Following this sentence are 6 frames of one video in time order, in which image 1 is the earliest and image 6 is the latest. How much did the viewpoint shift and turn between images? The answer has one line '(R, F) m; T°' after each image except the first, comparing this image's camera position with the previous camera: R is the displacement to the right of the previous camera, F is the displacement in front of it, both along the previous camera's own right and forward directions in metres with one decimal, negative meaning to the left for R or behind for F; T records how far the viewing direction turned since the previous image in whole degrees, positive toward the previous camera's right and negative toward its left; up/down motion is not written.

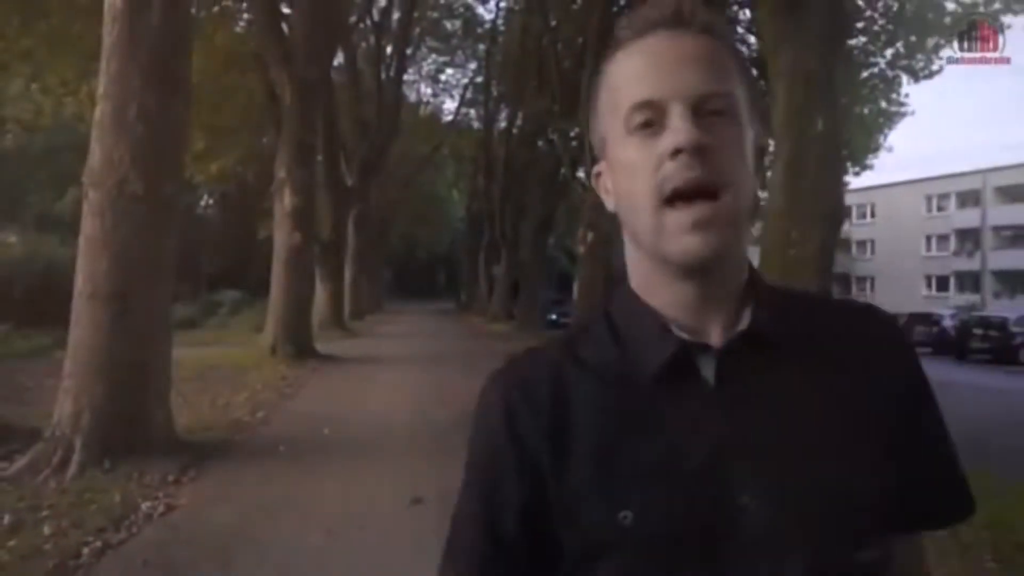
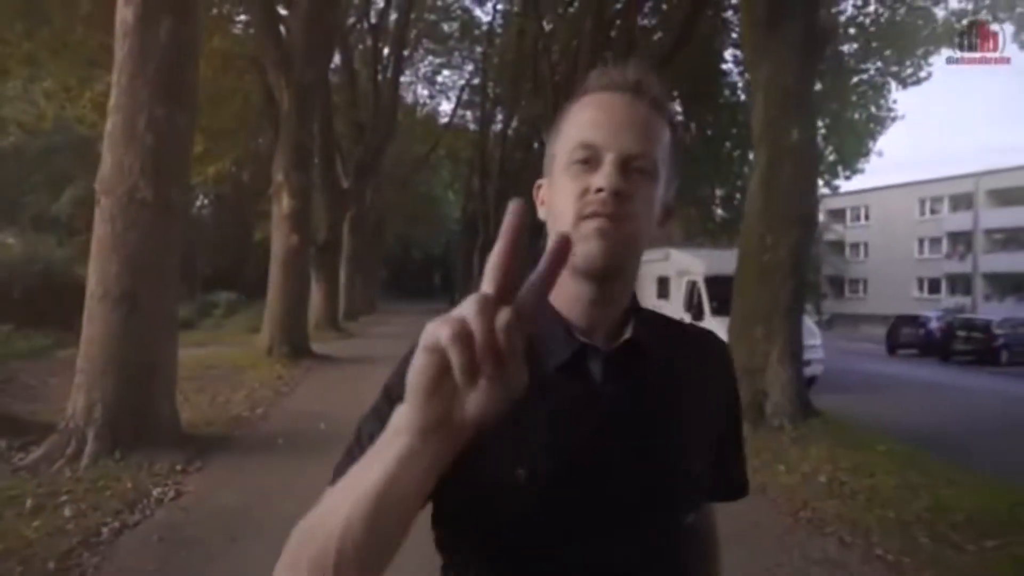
(+0.1, -0.7) m; 0°
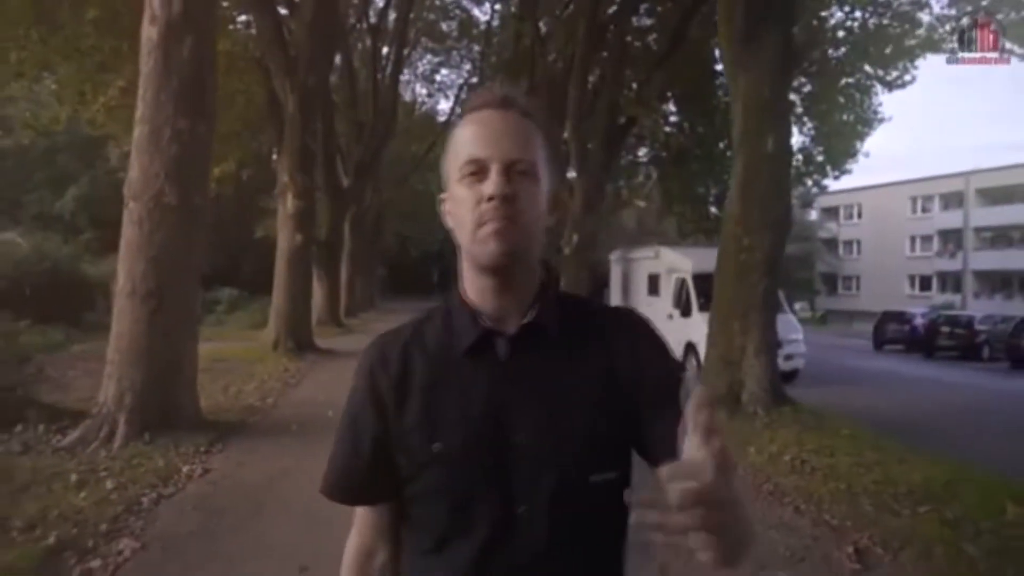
(0.0, -1.0) m; 0°
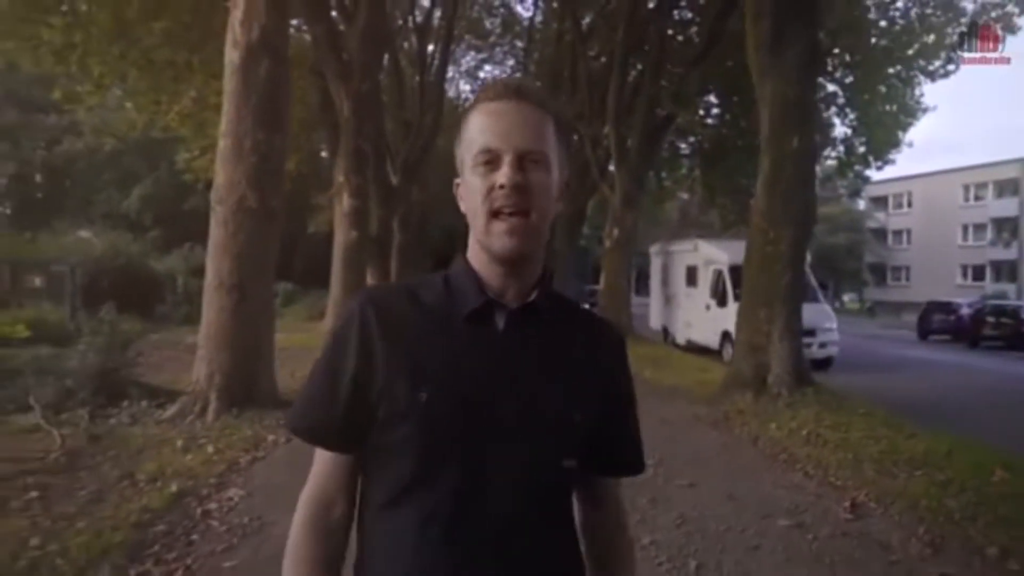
(0.0, -1.3) m; -2°
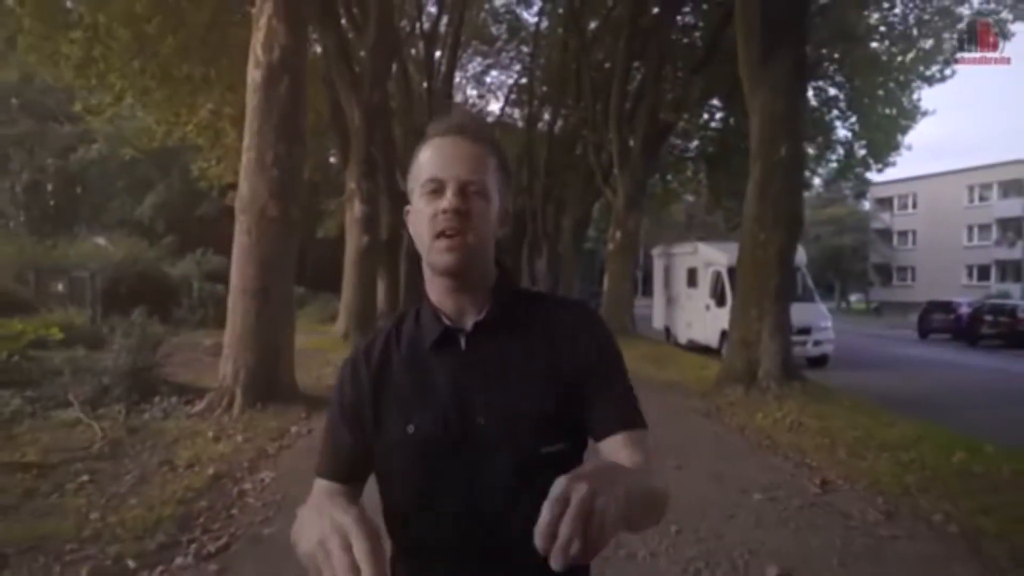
(0.0, -0.9) m; 0°
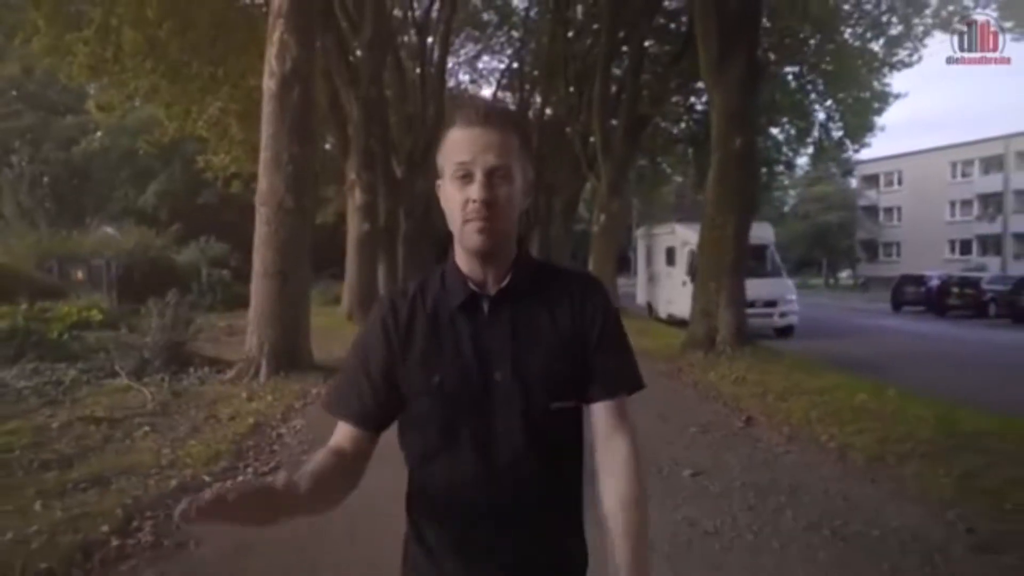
(+0.1, -2.1) m; 0°
